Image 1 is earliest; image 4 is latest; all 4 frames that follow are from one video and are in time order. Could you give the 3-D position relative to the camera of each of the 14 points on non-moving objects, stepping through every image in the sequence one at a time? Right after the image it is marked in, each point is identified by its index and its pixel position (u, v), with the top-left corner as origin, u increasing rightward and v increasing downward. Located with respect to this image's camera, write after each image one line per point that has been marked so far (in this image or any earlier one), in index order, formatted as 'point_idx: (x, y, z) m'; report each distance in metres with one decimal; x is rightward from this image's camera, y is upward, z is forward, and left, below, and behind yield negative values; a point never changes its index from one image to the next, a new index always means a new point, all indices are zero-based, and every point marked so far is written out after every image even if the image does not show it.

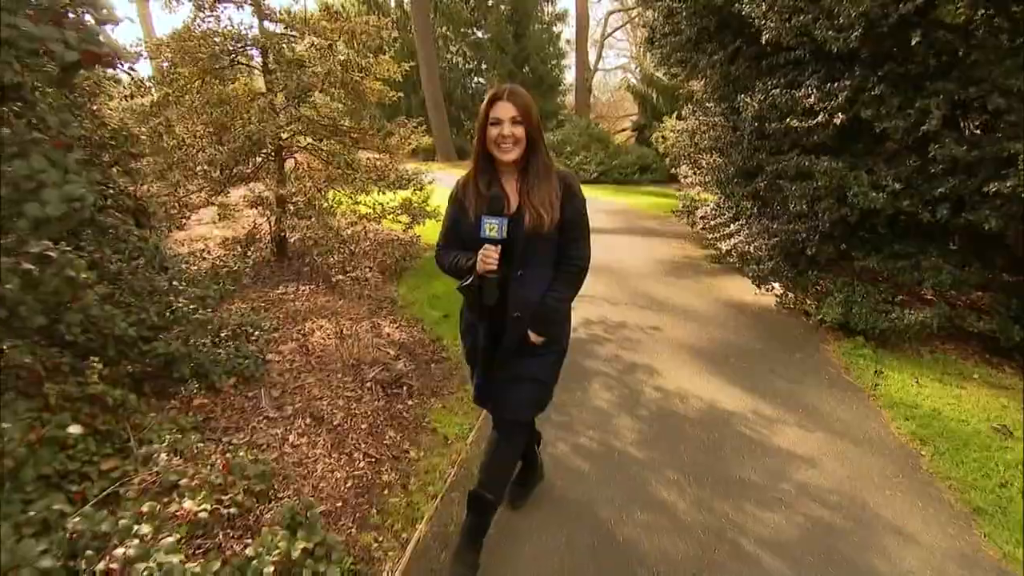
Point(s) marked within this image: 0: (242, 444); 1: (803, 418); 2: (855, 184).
0: (-1.7, -1.0, +3.6) m
1: (+2.0, -0.9, +3.8) m
2: (+3.0, +0.9, +4.8) m
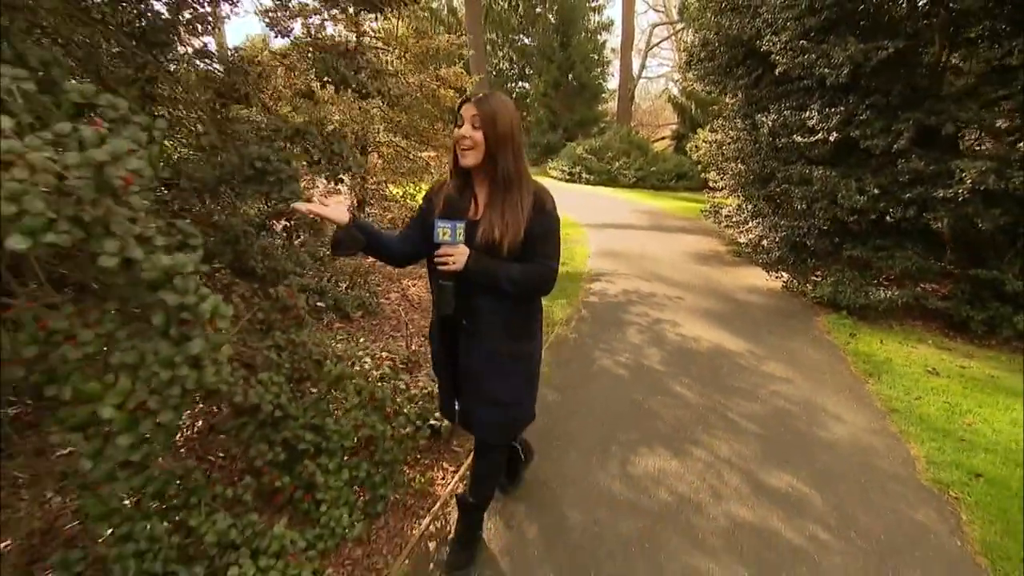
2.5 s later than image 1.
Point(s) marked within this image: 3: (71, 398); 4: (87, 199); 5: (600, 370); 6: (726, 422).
0: (-1.2, -0.5, +5.1) m
1: (+2.5, -0.6, +5.0) m
2: (+3.7, +1.1, +6.0) m
3: (-1.4, -0.3, +1.7) m
4: (-1.2, +0.3, +1.5) m
5: (+0.8, -0.7, +4.7) m
6: (+1.5, -1.0, +3.9) m
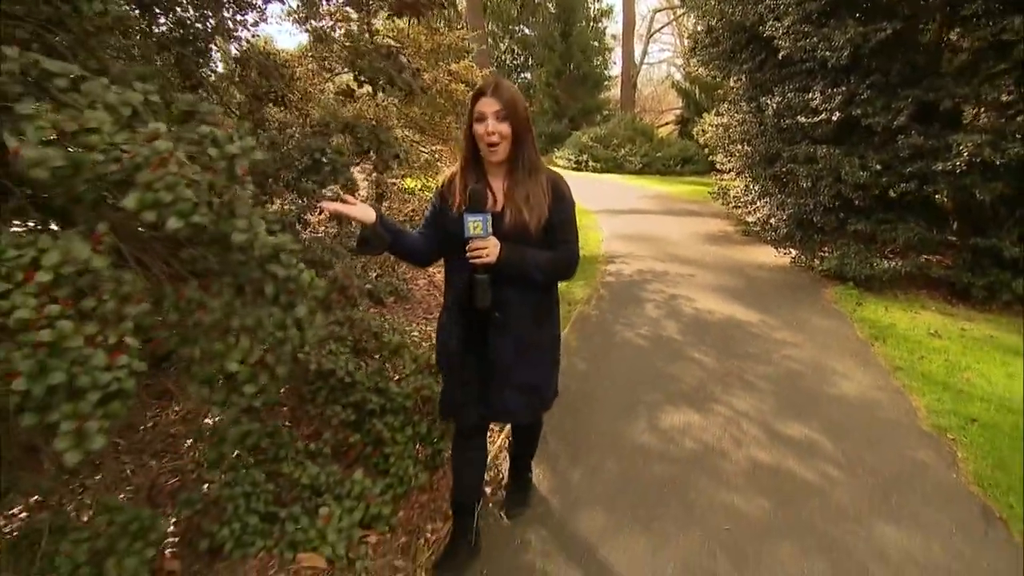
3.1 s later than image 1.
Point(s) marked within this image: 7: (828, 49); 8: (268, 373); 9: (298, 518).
0: (-0.9, -0.4, +5.4) m
1: (+2.8, -0.4, +5.4) m
2: (+3.9, +1.4, +6.3) m
3: (-1.2, -0.3, +2.0) m
4: (-1.0, +0.4, +1.9) m
5: (+1.0, -0.5, +5.0) m
6: (+1.8, -0.7, +4.3) m
7: (+3.7, +2.8, +6.3) m
8: (-1.0, -0.3, +2.2) m
9: (-1.1, -1.1, +2.7) m
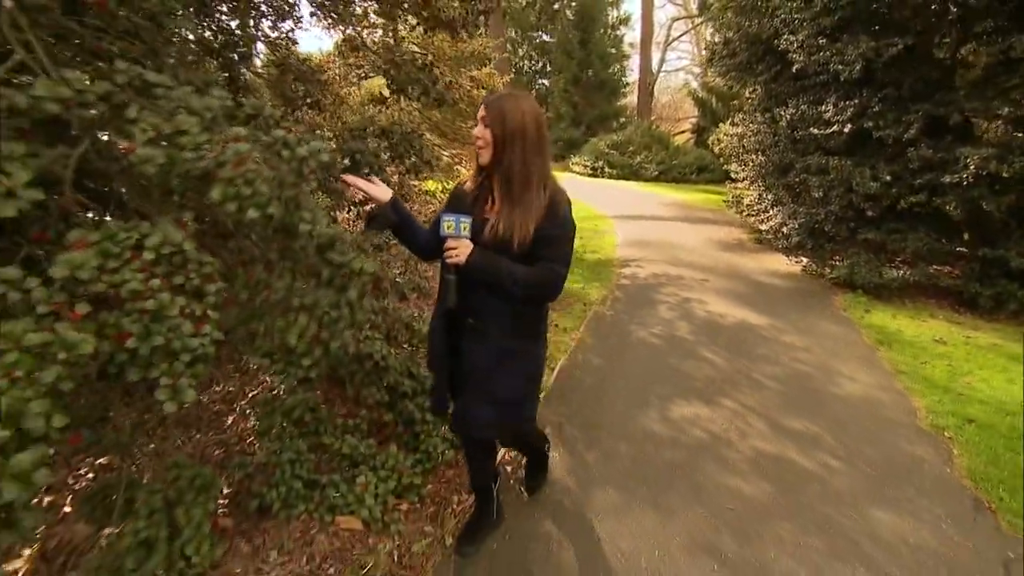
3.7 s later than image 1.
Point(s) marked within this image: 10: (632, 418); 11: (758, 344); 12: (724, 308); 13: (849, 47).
0: (-0.7, -0.3, +5.7) m
1: (+3.0, -0.4, +5.6) m
2: (+4.1, +1.3, +6.5) m
3: (-1.1, -0.2, +2.3) m
4: (-0.9, +0.4, +2.2) m
5: (+1.2, -0.5, +5.3) m
6: (+1.9, -0.8, +4.5) m
7: (+4.0, +2.7, +6.5) m
8: (-0.9, -0.3, +2.4) m
9: (-0.9, -1.1, +2.9) m
10: (+0.9, -0.9, +3.9) m
11: (+2.3, -0.5, +5.1) m
12: (+2.4, -0.2, +6.2) m
13: (+4.0, +2.8, +6.4) m
